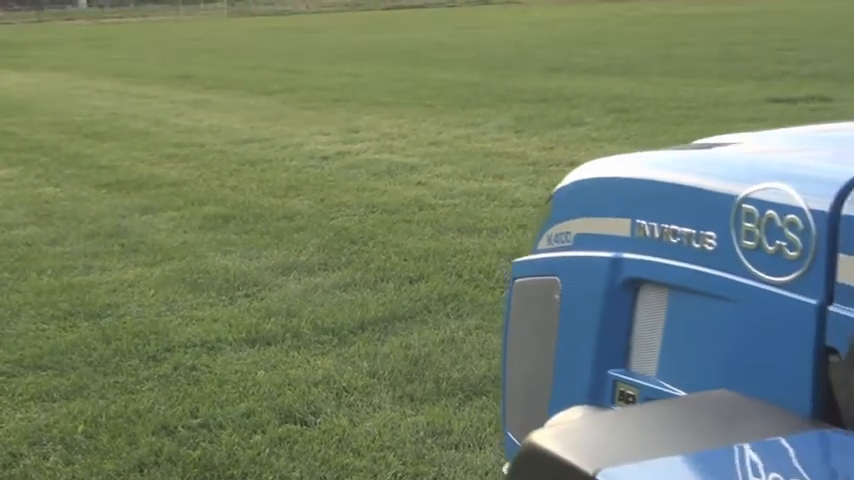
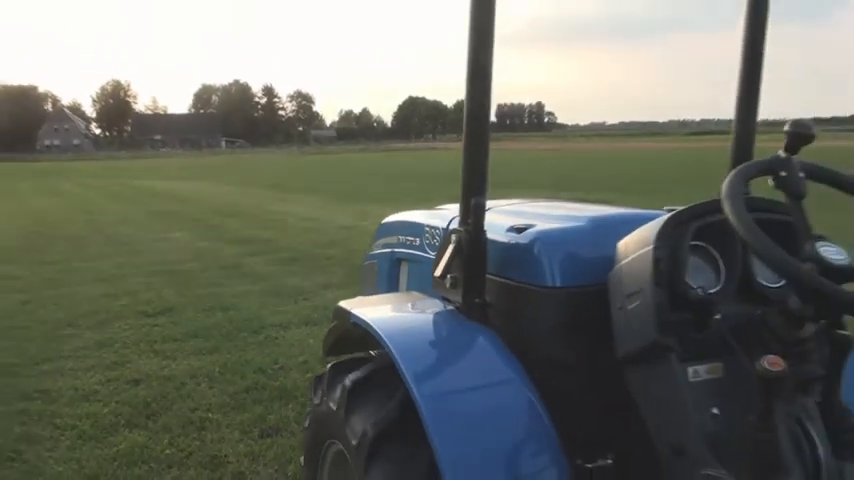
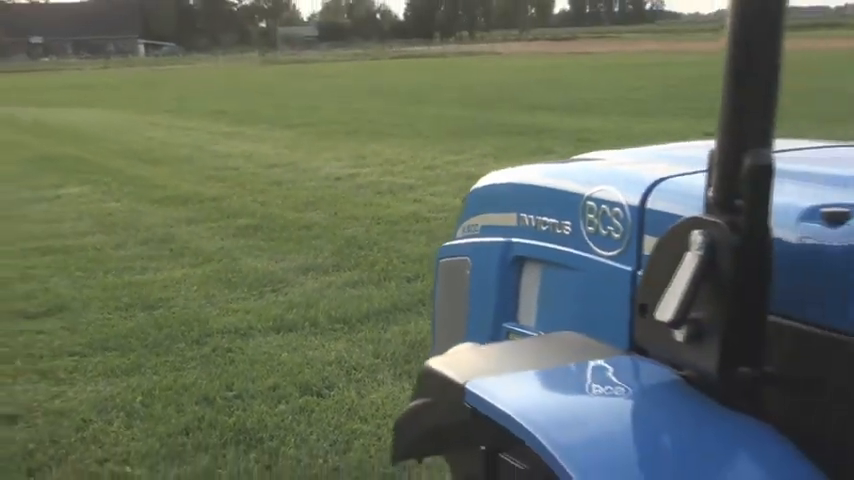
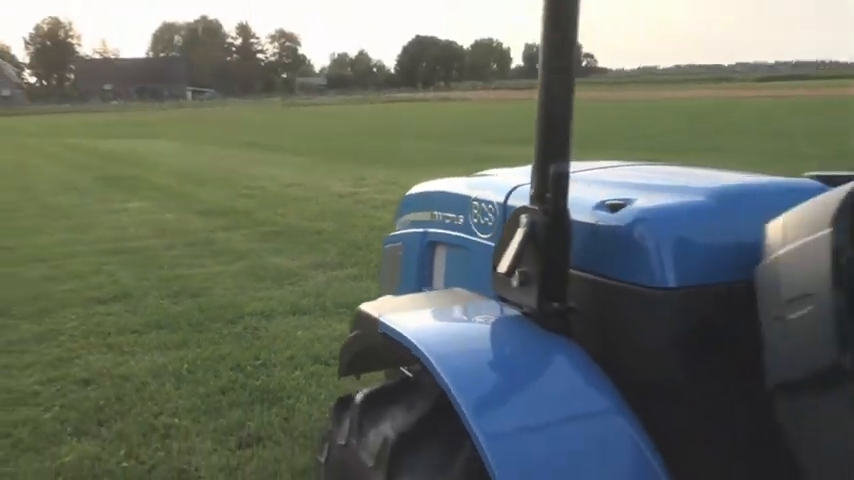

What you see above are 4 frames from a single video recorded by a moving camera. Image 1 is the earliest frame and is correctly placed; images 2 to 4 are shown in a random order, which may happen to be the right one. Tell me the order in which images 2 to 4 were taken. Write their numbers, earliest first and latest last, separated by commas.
3, 4, 2
